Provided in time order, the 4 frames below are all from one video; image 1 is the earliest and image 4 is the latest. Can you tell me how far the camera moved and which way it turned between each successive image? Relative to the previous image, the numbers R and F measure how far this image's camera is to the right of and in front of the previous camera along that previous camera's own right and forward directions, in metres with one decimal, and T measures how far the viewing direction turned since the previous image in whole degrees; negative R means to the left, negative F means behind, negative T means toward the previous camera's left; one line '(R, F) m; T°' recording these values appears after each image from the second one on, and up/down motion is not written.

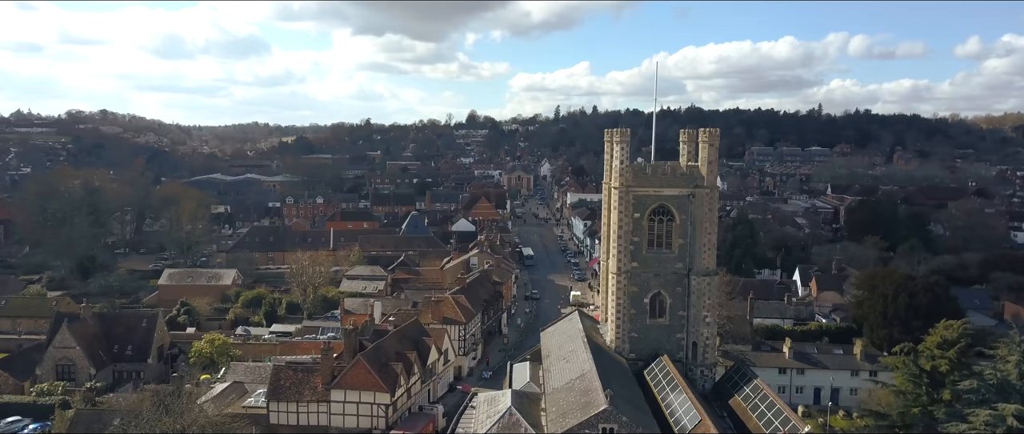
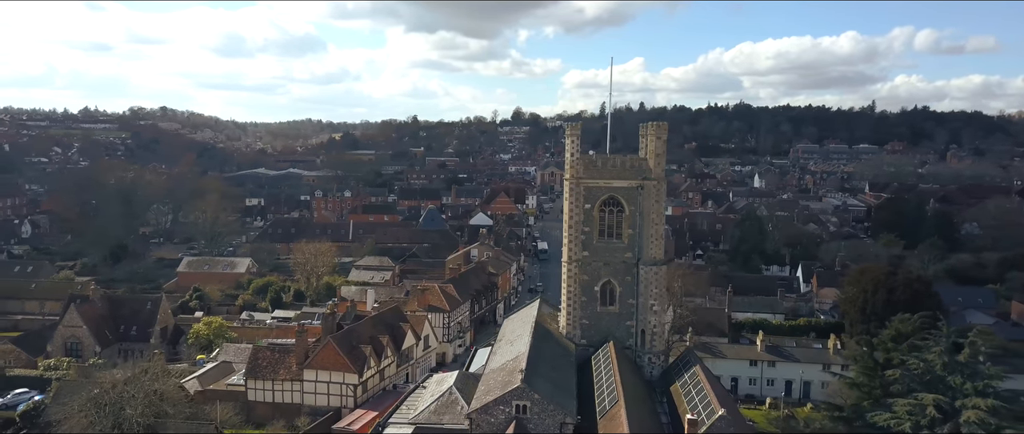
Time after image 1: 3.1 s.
(+3.2, -0.9) m; -4°
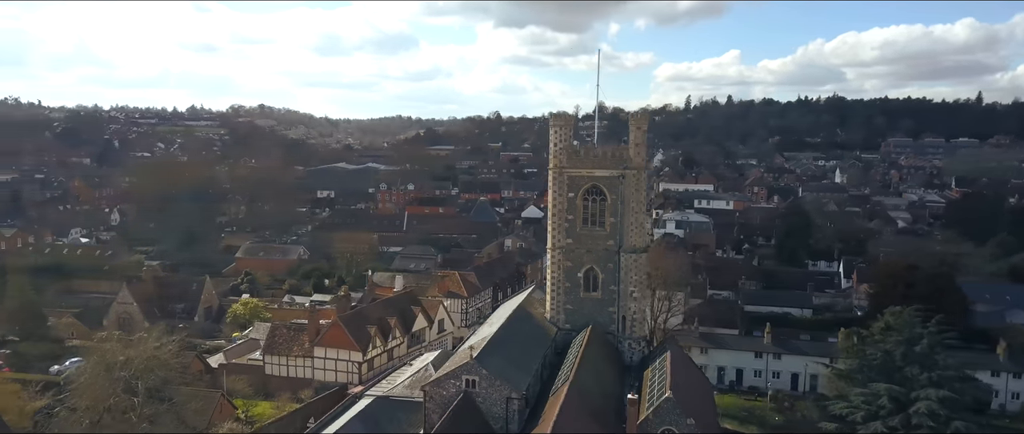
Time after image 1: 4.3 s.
(+3.5, -0.8) m; -7°
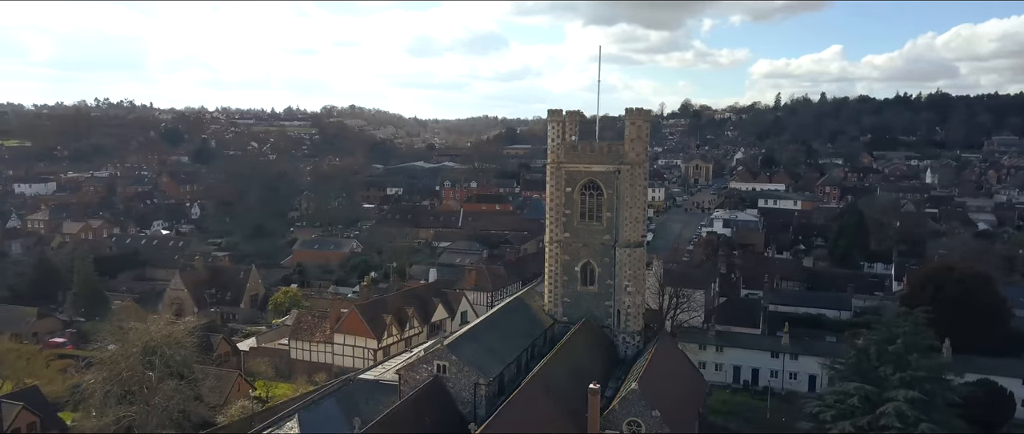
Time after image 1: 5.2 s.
(+3.1, -0.4) m; -7°
